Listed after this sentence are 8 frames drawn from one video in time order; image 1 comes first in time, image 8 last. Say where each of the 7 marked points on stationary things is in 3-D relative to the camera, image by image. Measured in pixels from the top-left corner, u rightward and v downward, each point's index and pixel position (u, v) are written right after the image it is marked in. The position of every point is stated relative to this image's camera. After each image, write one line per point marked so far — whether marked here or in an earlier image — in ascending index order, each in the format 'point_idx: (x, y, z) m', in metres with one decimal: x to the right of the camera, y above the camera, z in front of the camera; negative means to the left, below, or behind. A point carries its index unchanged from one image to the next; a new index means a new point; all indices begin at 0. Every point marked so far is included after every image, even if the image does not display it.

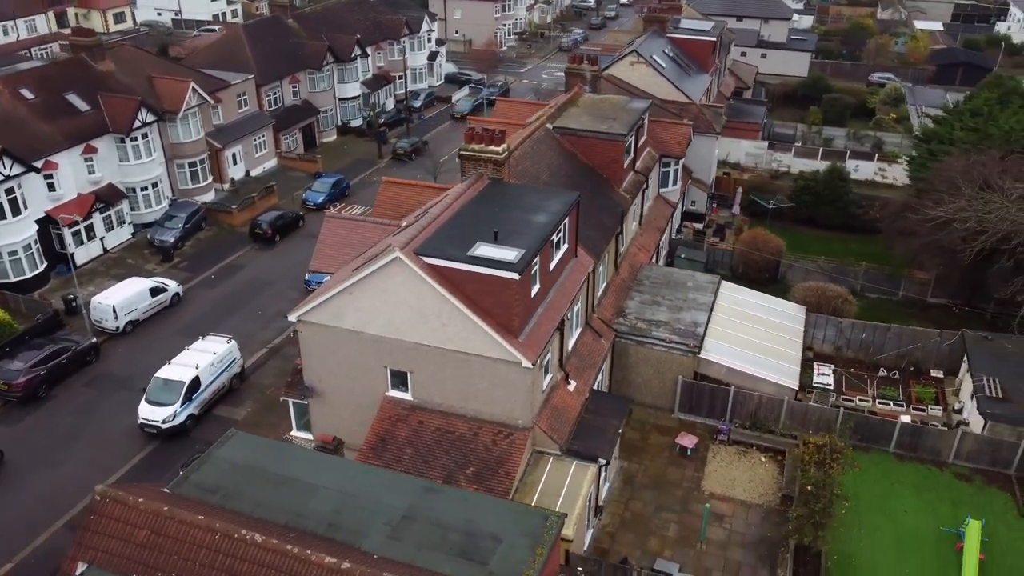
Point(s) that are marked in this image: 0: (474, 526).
0: (-0.6, -4.6, +15.9) m
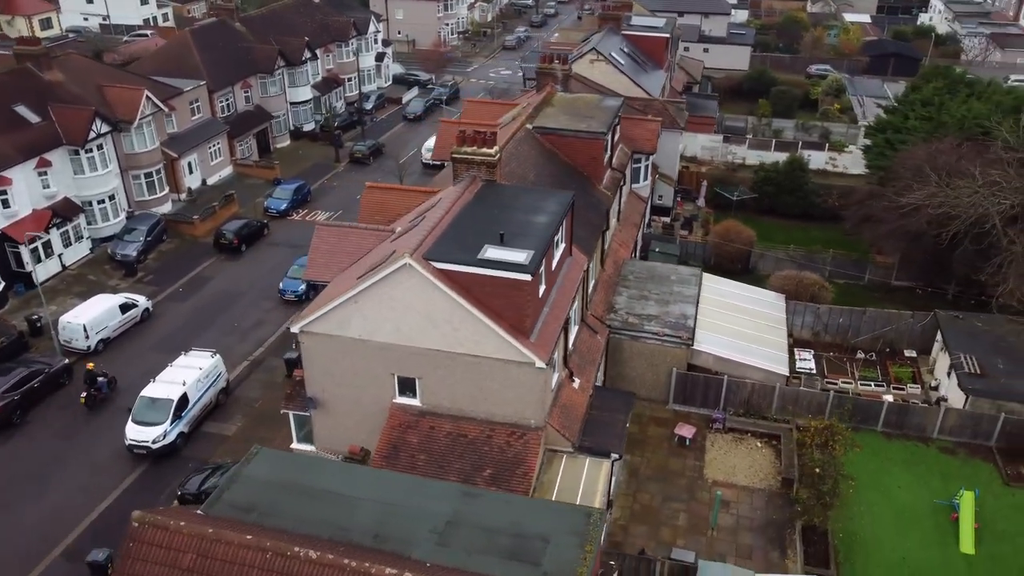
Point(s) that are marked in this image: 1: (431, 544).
0: (+0.3, -4.7, +16.0) m
1: (-1.5, -4.9, +15.5) m
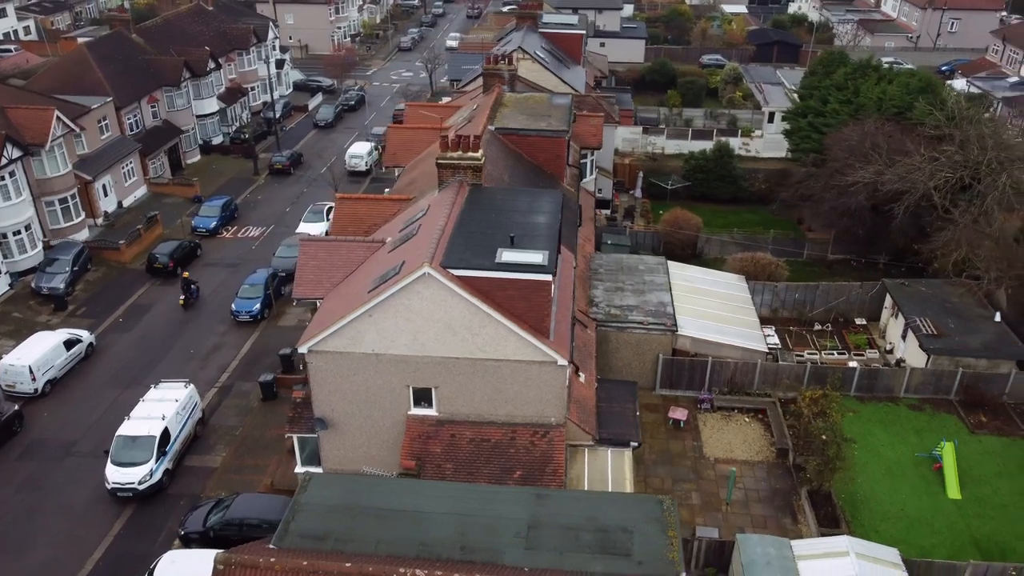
0: (+1.8, -4.7, +16.3) m
1: (+0.2, -5.0, +15.6) m
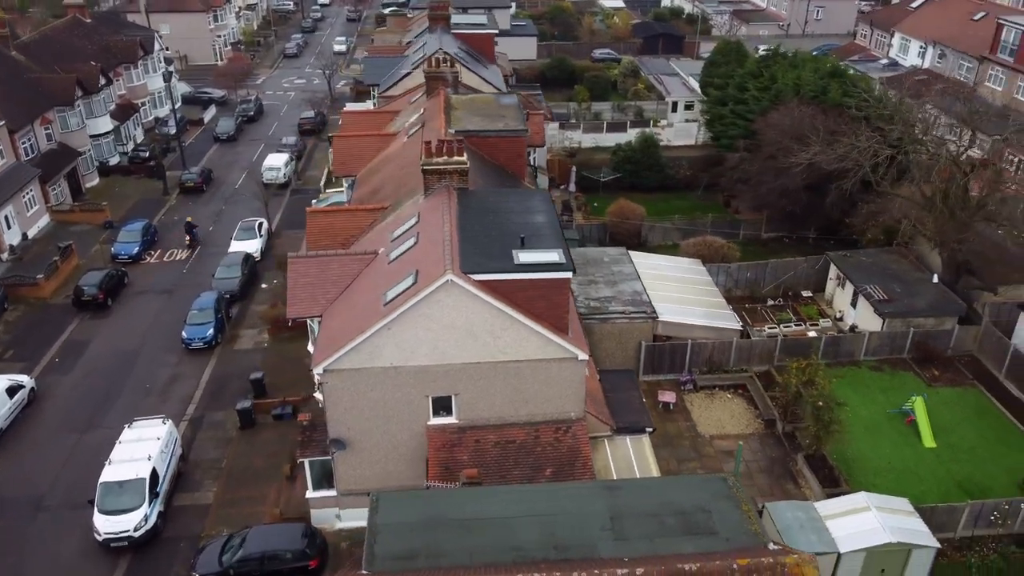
0: (+3.5, -4.5, +16.9) m
1: (+2.0, -5.0, +15.9) m
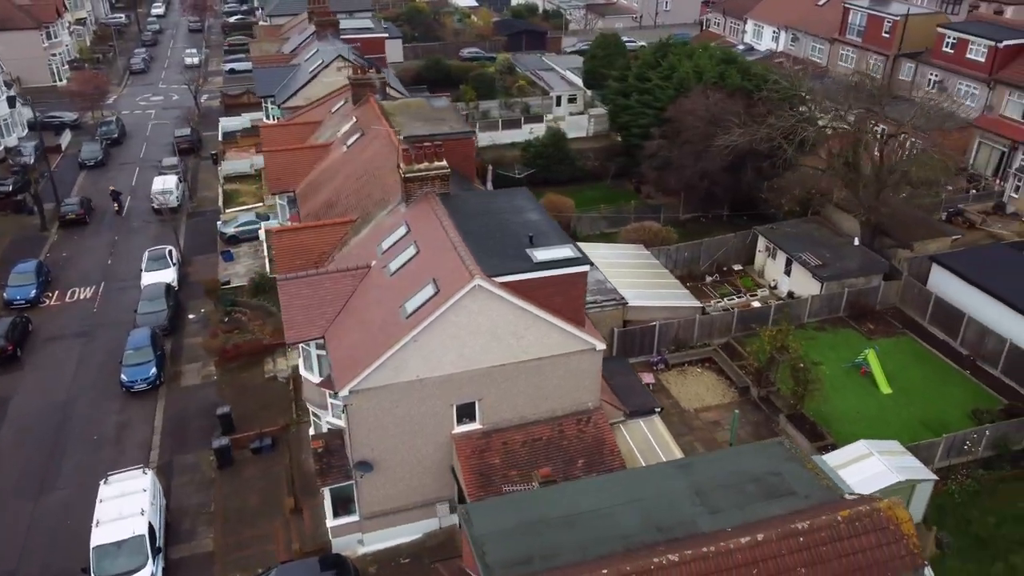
0: (+5.2, -4.0, +17.8) m
1: (+4.0, -4.6, +16.6) m
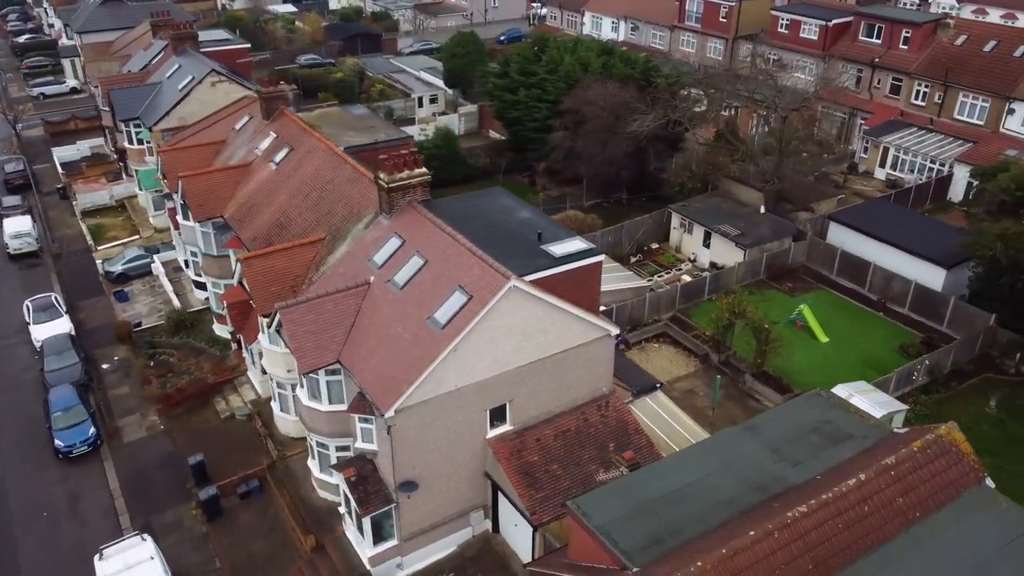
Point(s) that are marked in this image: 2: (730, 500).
0: (+7.0, -3.2, +19.4) m
1: (+6.2, -4.0, +17.9) m
2: (+4.6, -4.5, +17.1) m
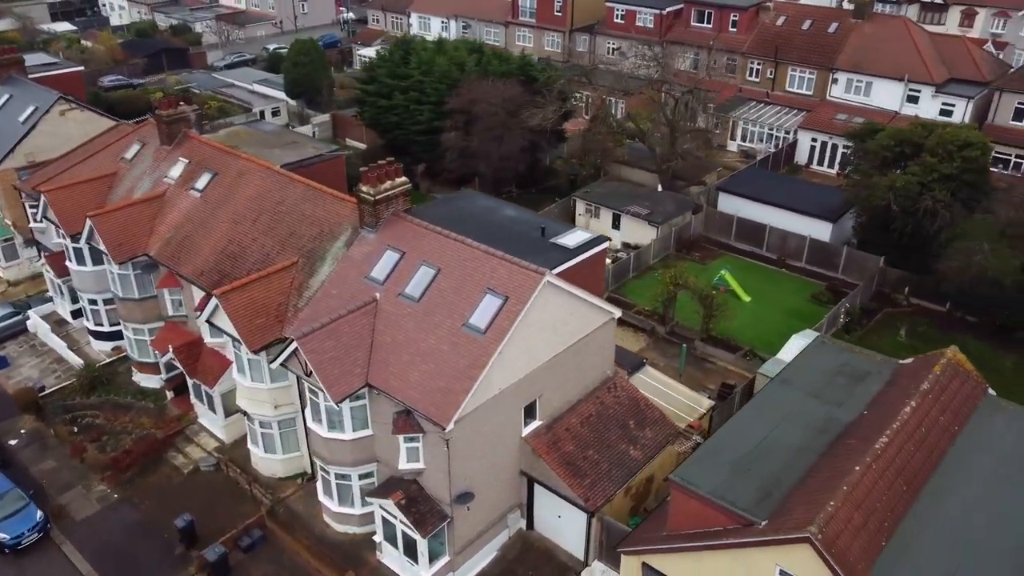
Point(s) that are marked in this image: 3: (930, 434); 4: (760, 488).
0: (+8.4, -2.1, +21.4) m
1: (+8.0, -3.0, +19.8) m
2: (+6.7, -3.7, +18.7) m
3: (+9.5, -3.3, +18.5) m
4: (+5.3, -4.3, +17.5) m
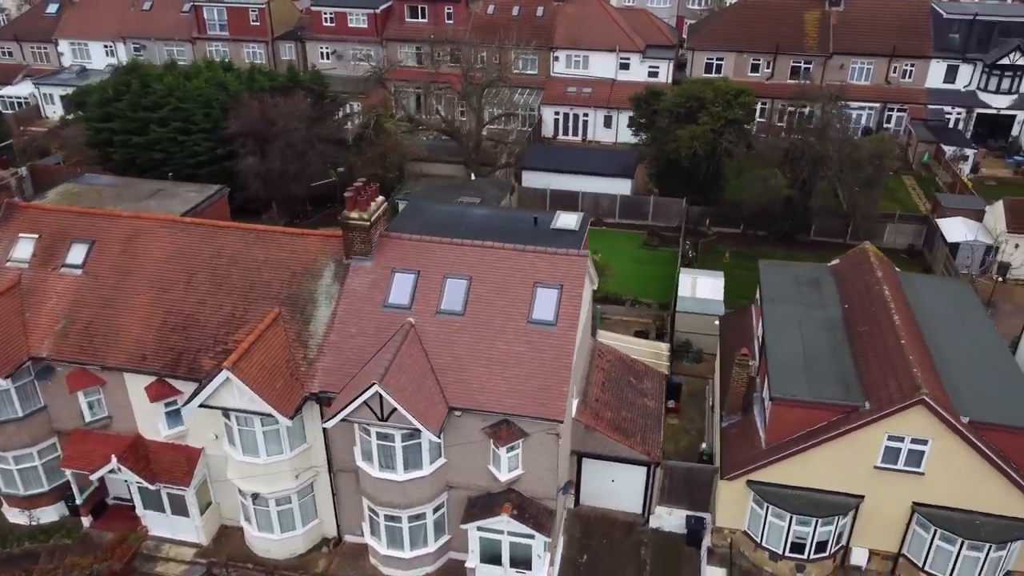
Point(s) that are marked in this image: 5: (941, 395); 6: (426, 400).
0: (+8.8, +0.2, +25.7) m
1: (+9.4, -0.6, +24.2) m
2: (+8.9, -1.5, +22.6) m
3: (+11.3, -0.6, +23.6) m
4: (+8.4, -2.4, +21.0) m
5: (+10.5, -2.6, +19.9) m
6: (-2.1, -2.7, +19.7) m
